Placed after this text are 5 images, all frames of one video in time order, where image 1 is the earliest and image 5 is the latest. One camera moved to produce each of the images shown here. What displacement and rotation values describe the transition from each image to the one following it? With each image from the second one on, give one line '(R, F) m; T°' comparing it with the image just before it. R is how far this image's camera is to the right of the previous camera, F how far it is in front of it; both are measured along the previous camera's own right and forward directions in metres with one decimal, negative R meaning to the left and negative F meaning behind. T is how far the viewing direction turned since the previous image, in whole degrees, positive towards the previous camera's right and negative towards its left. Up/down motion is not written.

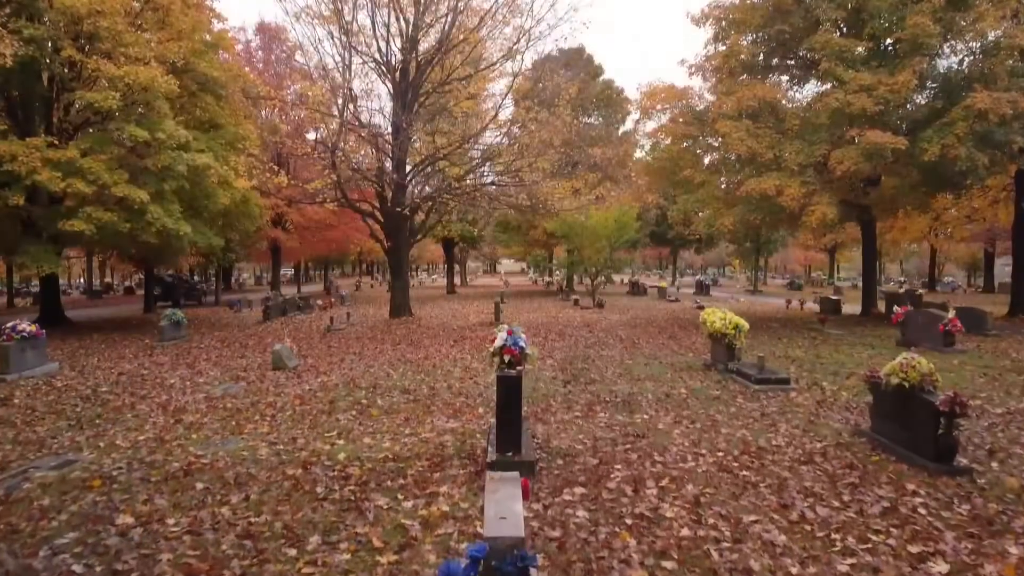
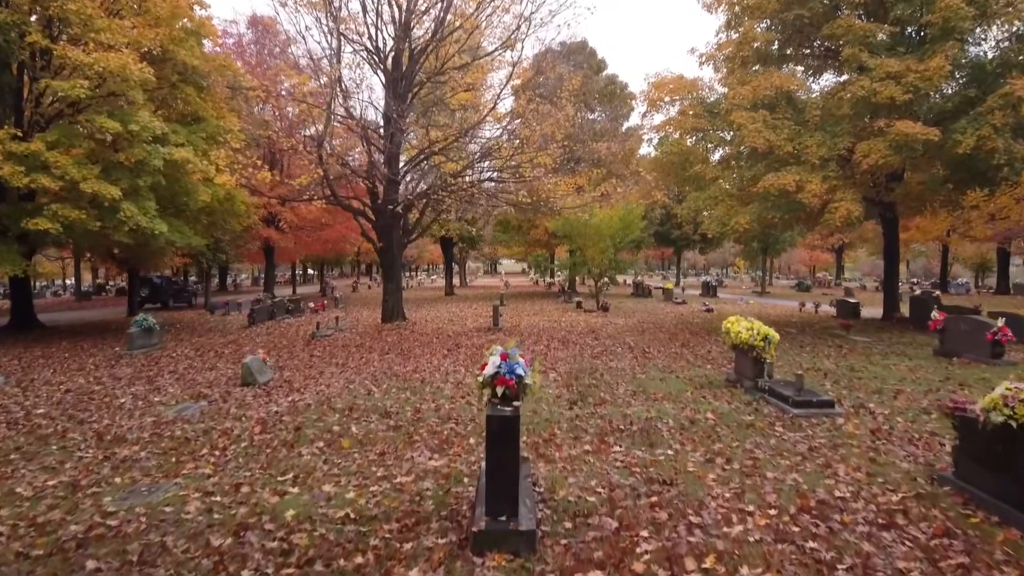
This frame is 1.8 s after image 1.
(0.0, +1.0) m; 0°
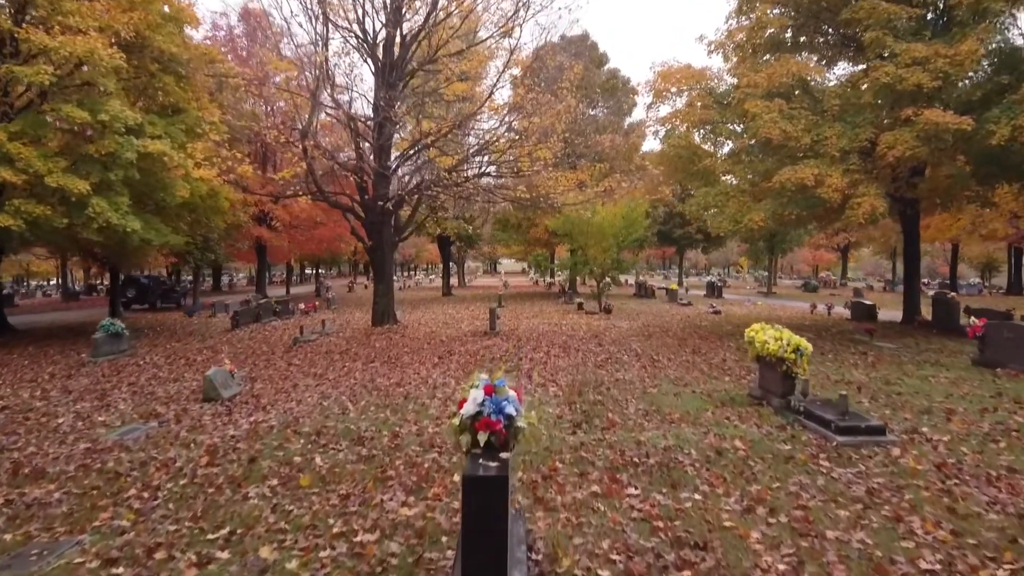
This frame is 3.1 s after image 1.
(0.0, +0.9) m; 0°
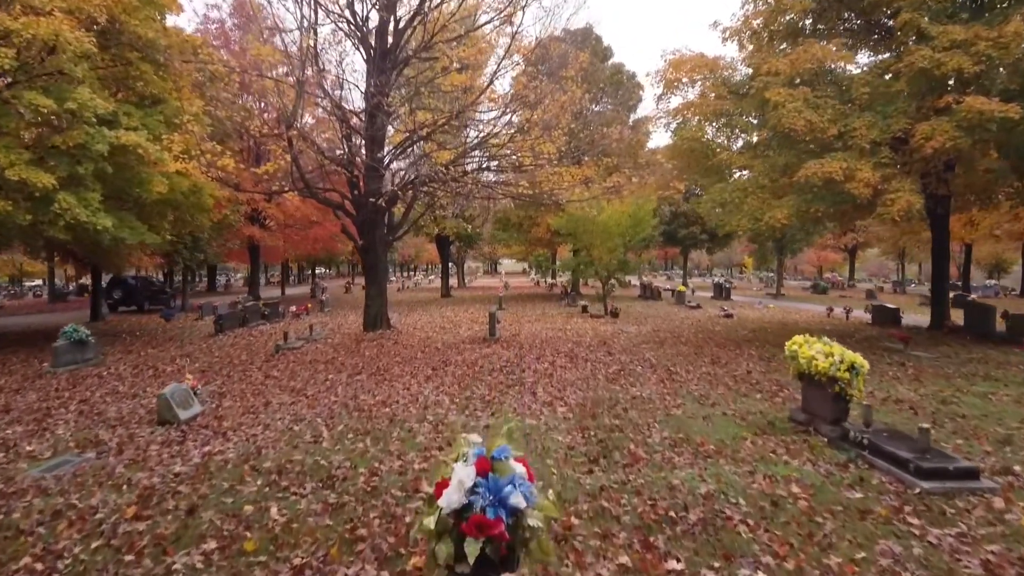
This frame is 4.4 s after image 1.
(0.0, +1.0) m; 0°
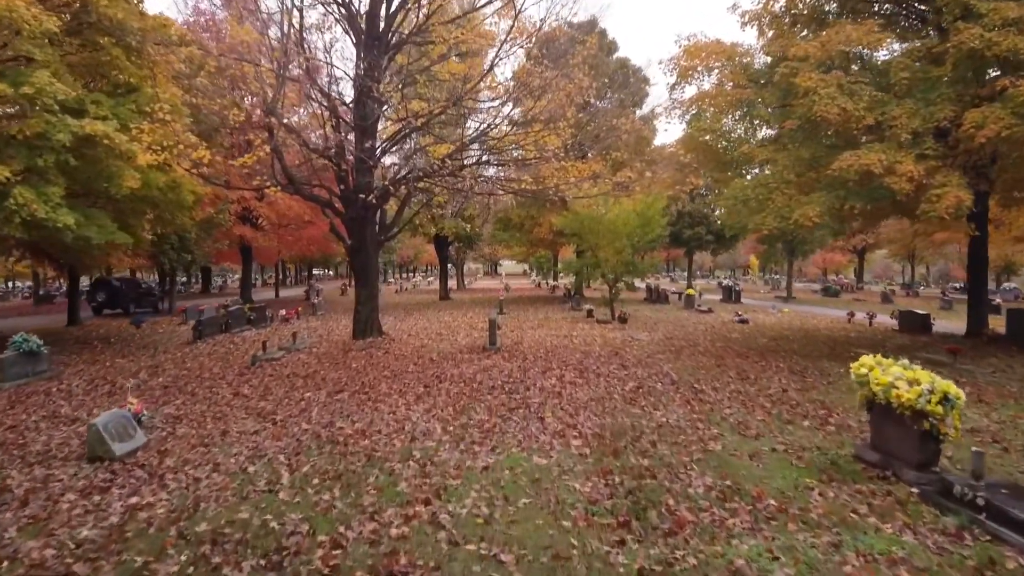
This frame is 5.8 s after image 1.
(0.0, +1.1) m; 0°
